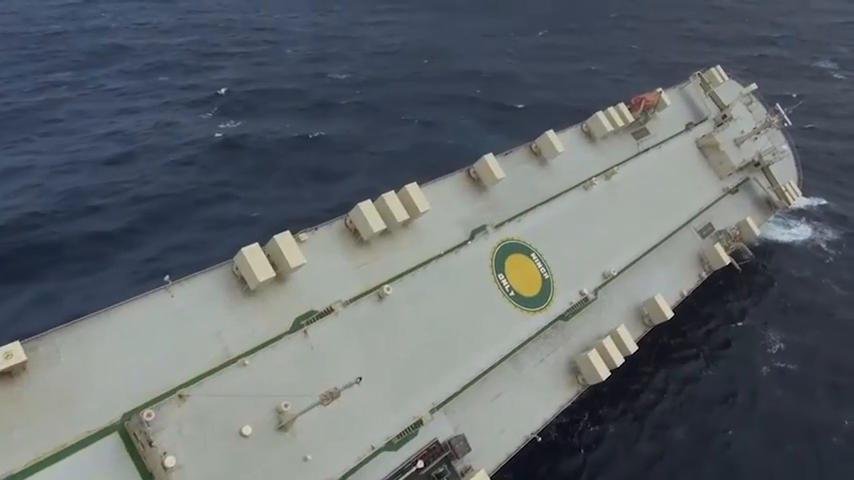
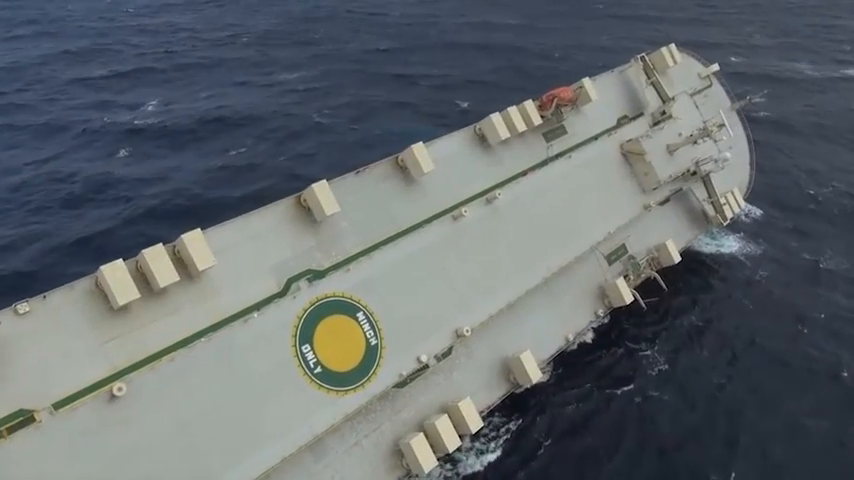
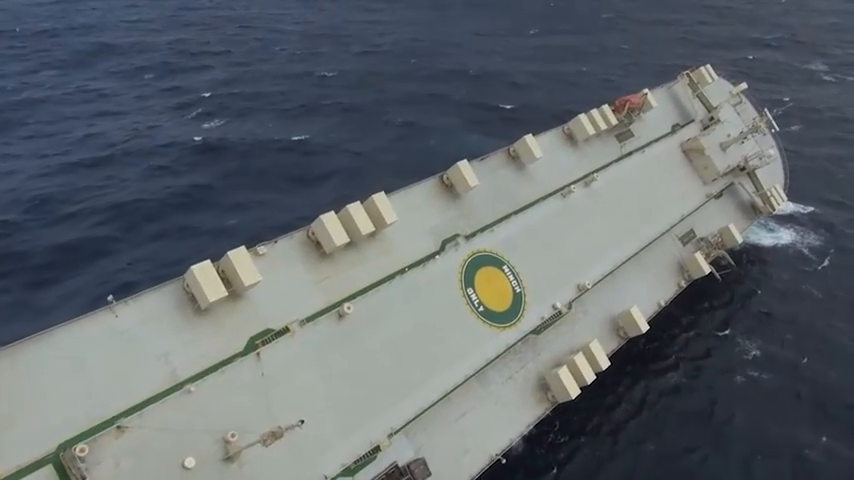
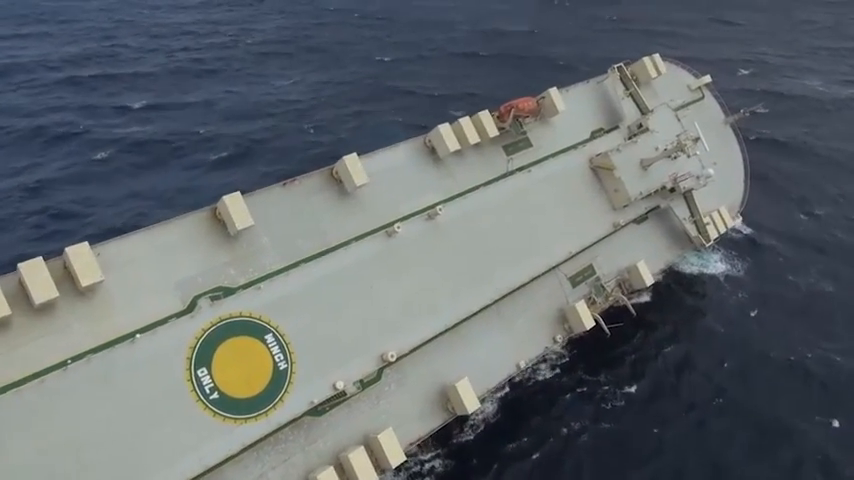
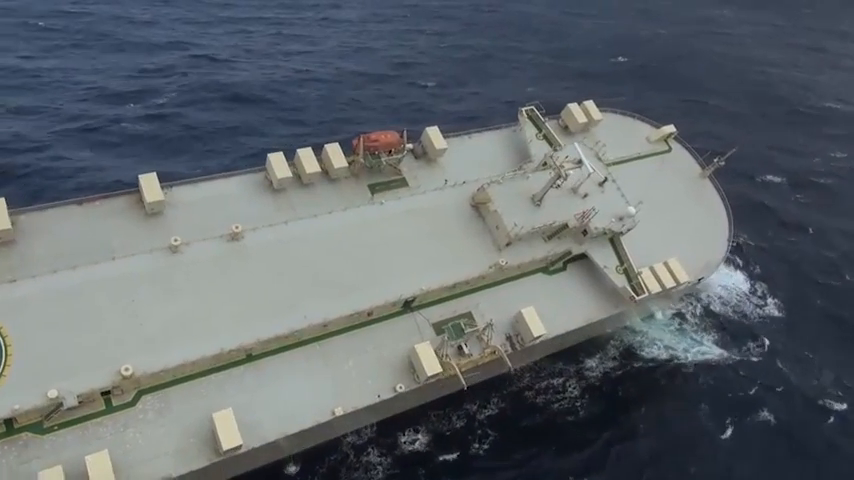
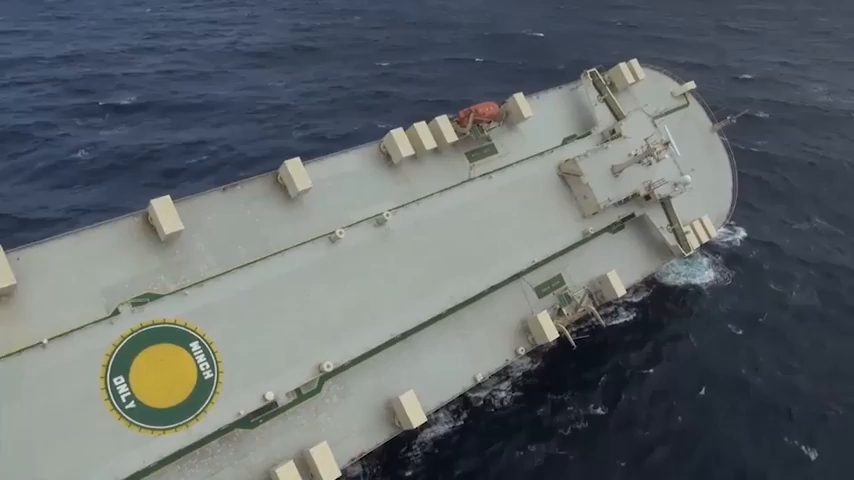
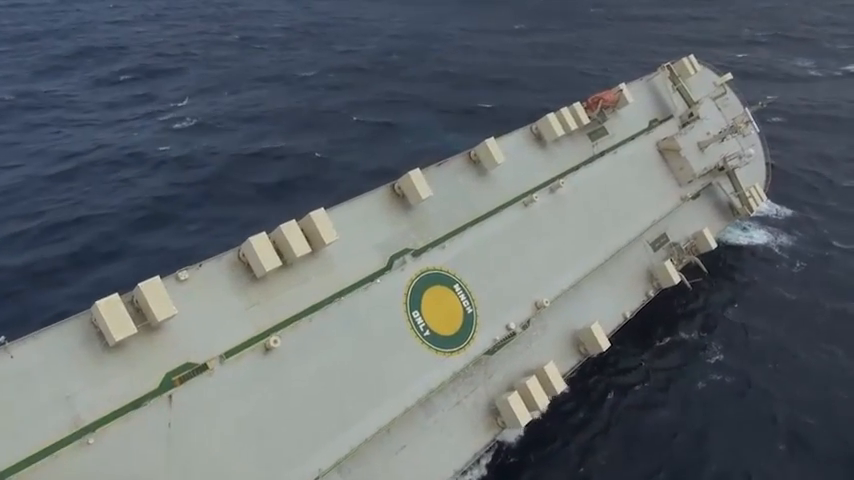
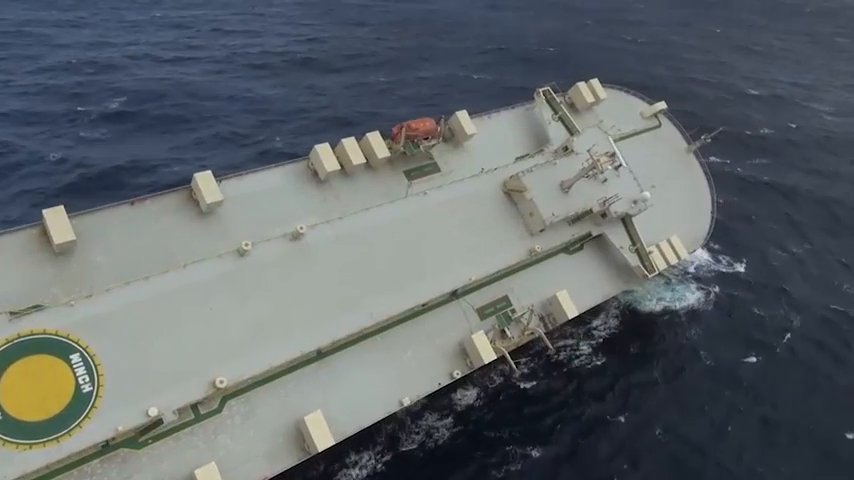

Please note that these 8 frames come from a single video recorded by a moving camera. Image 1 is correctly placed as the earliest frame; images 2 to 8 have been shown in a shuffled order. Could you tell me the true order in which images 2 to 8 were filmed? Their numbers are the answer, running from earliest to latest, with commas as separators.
3, 7, 2, 4, 6, 8, 5
